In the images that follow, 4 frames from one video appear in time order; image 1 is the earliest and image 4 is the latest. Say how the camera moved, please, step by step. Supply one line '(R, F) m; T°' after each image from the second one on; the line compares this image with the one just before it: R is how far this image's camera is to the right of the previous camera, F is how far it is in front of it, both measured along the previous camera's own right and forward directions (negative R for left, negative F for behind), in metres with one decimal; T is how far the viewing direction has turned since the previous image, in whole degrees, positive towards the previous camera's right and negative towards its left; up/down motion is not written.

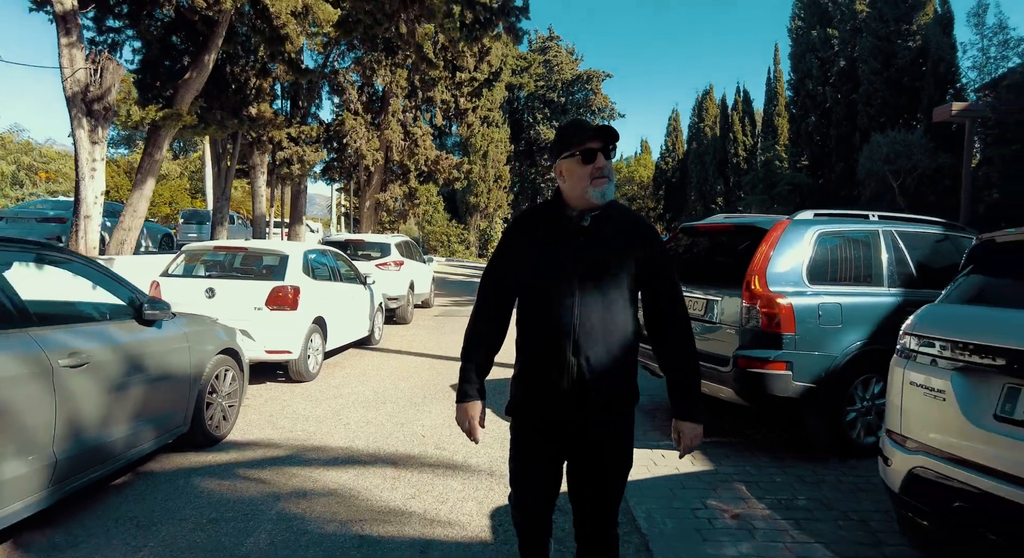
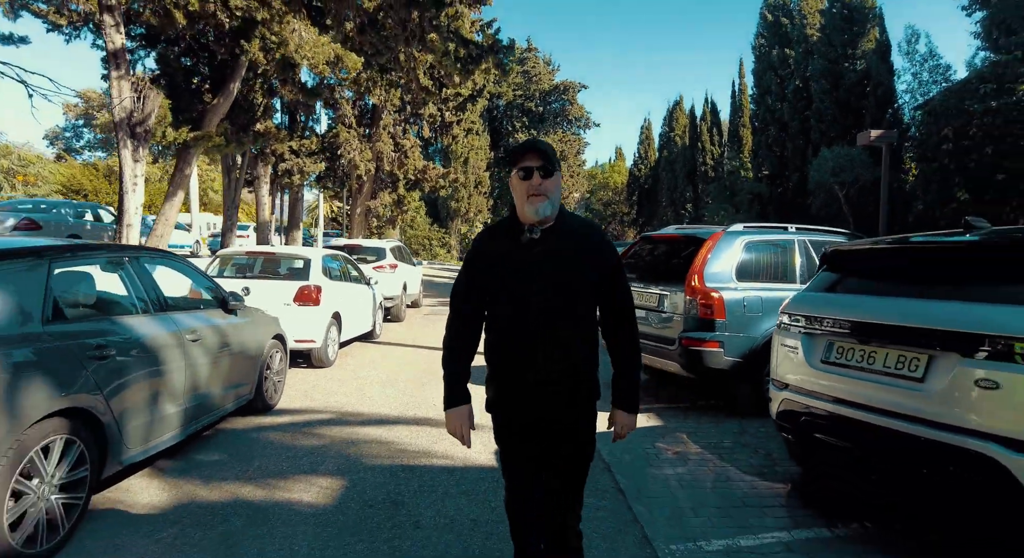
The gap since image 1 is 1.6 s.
(-0.2, -1.3) m; +2°
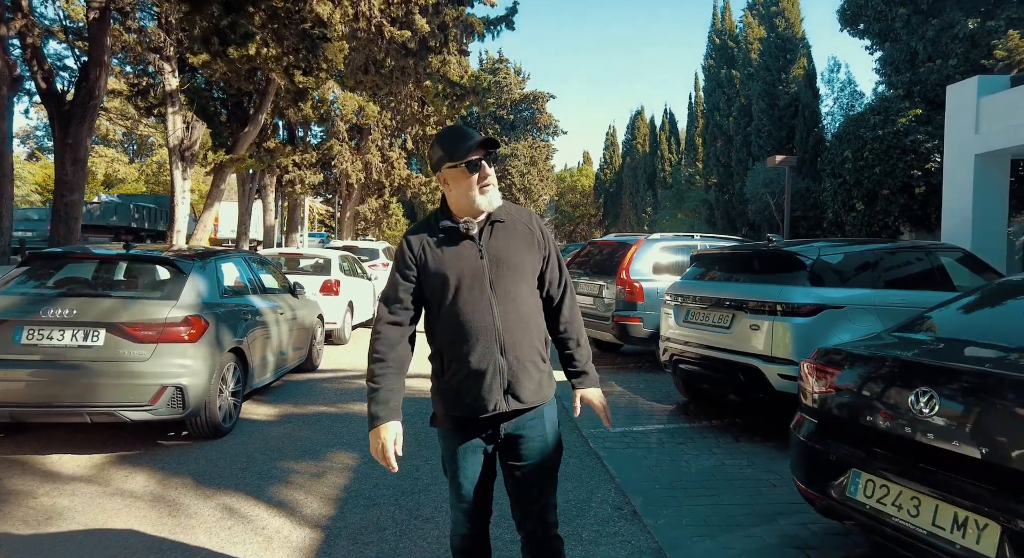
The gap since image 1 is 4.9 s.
(-0.1, -2.3) m; +3°
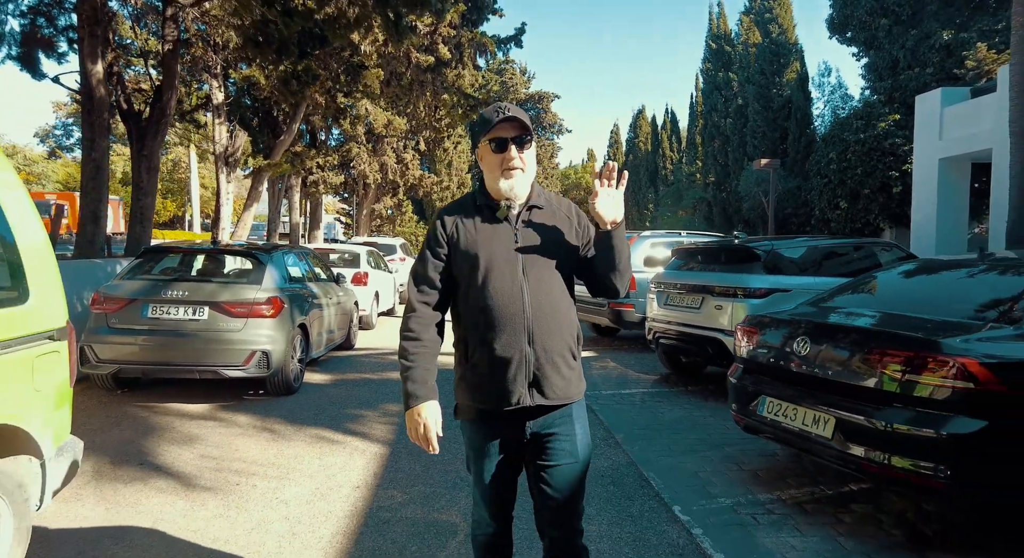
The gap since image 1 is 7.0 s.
(-0.1, -1.2) m; 0°
